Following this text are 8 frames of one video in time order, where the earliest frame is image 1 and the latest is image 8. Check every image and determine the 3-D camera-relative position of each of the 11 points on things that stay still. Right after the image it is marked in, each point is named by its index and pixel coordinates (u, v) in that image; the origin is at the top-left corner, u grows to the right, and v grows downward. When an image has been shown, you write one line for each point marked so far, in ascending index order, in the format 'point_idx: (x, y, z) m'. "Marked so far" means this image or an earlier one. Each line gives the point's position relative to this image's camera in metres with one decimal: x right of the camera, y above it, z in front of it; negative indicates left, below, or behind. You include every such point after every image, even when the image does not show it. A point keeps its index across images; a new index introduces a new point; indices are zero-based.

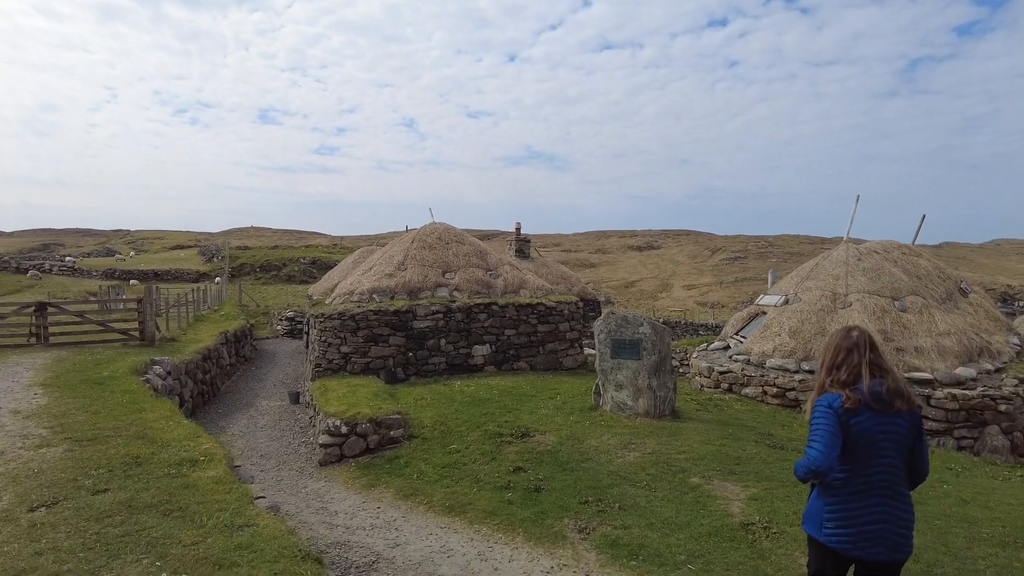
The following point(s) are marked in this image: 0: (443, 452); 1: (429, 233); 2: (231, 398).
0: (-1.0, -2.4, +9.3) m
1: (-2.4, +1.5, +17.8) m
2: (-8.2, -3.2, +18.7) m
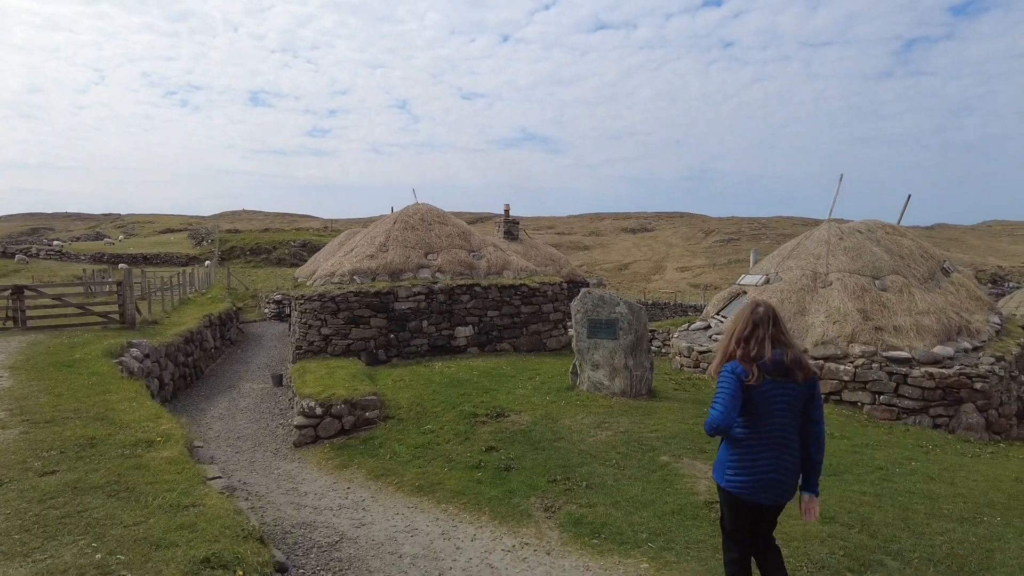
0: (-1.4, -2.1, +9.3) m
1: (-2.8, +2.1, +17.6) m
2: (-8.6, -2.7, +18.6) m
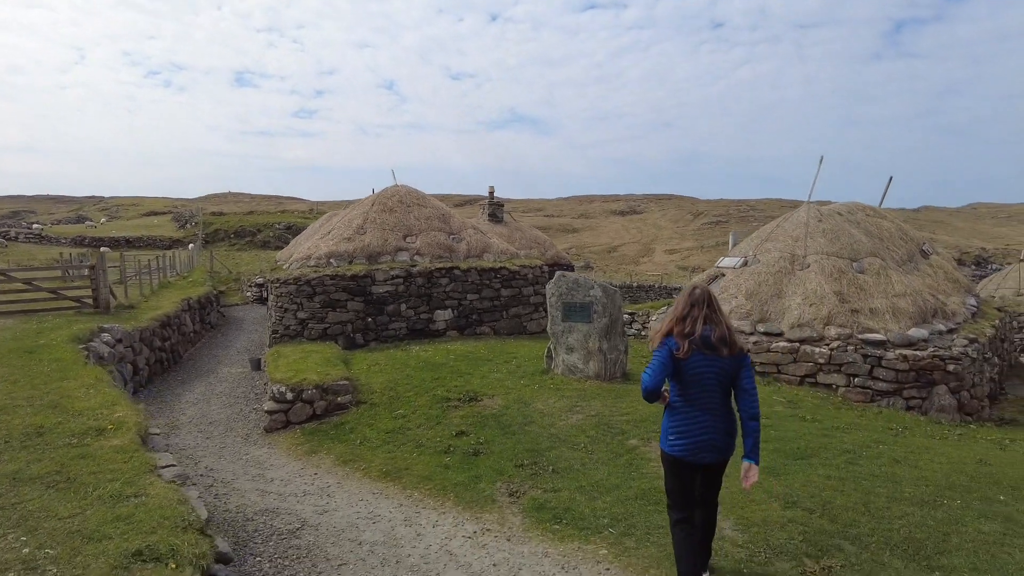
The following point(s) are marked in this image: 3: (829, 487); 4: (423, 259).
0: (-1.8, -1.8, +9.2) m
1: (-3.3, +2.5, +17.4) m
2: (-9.2, -2.2, +18.4) m
3: (+2.7, -1.7, +5.5) m
4: (-2.2, +0.7, +15.8) m
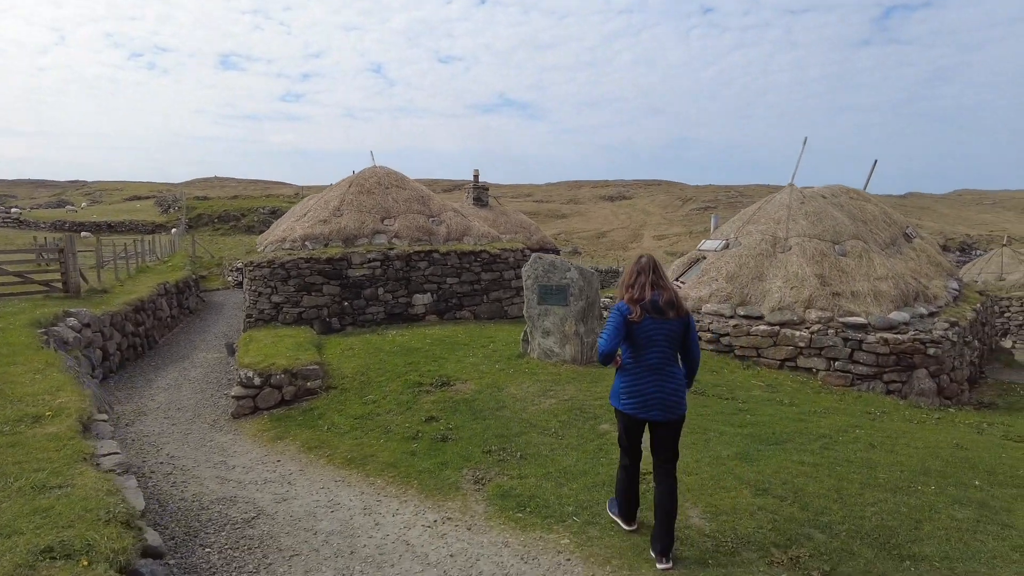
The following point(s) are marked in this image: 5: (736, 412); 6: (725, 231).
0: (-2.1, -1.6, +8.9) m
1: (-3.8, +2.9, +17.0) m
2: (-9.7, -1.8, +18.0) m
3: (+2.4, -1.5, +5.4) m
4: (-2.7, +1.1, +15.5) m
5: (+2.6, -1.4, +7.4) m
6: (+4.5, +1.2, +13.4) m
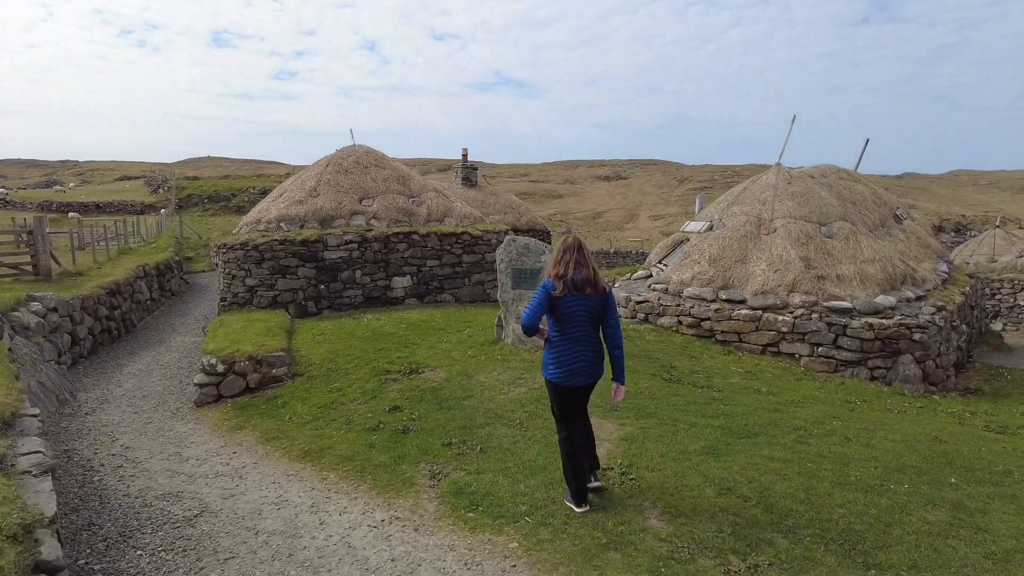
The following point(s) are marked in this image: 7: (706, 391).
0: (-2.5, -1.4, +8.6) m
1: (-4.3, +3.4, +16.6) m
2: (-10.1, -1.3, +17.7) m
3: (+2.0, -1.4, +5.1) m
4: (-3.1, +1.5, +15.1) m
5: (+2.2, -1.3, +7.1) m
6: (+4.0, +1.5, +13.1) m
7: (+2.3, -1.2, +7.6) m
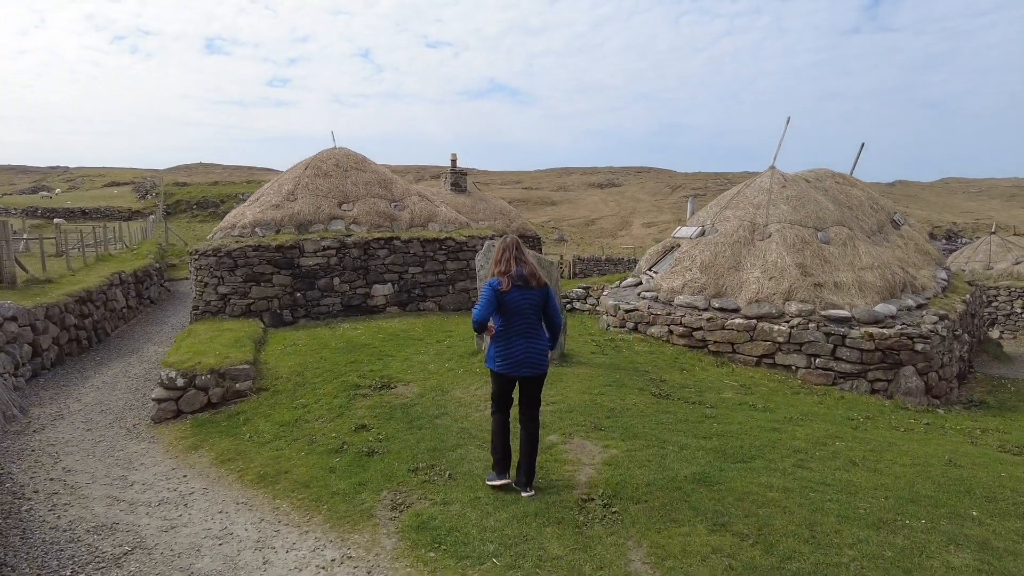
0: (-2.8, -1.5, +8.0) m
1: (-4.6, +3.2, +16.0) m
2: (-10.5, -1.5, +17.0) m
3: (+1.8, -1.5, +4.5) m
4: (-3.4, +1.3, +14.5) m
5: (+2.0, -1.4, +6.6) m
6: (+3.7, +1.4, +12.6) m
7: (+2.1, -1.3, +7.1) m
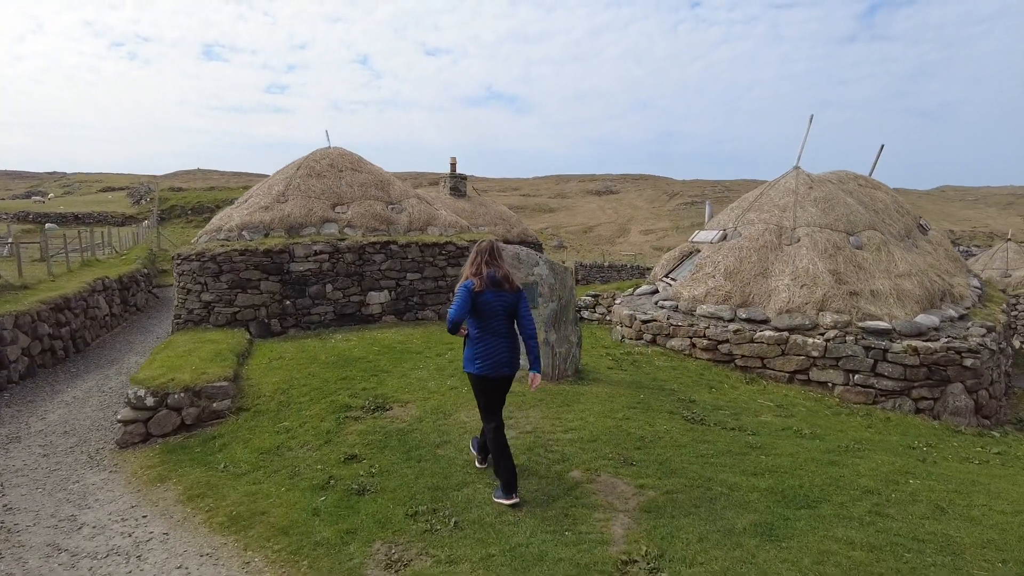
0: (-2.7, -1.6, +7.1) m
1: (-4.5, +3.0, +15.1) m
2: (-10.4, -1.6, +16.1) m
3: (+2.0, -1.6, +3.6) m
4: (-3.3, +1.2, +13.6) m
5: (+2.1, -1.4, +5.7) m
6: (+3.8, +1.2, +11.7) m
7: (+2.2, -1.4, +6.2) m
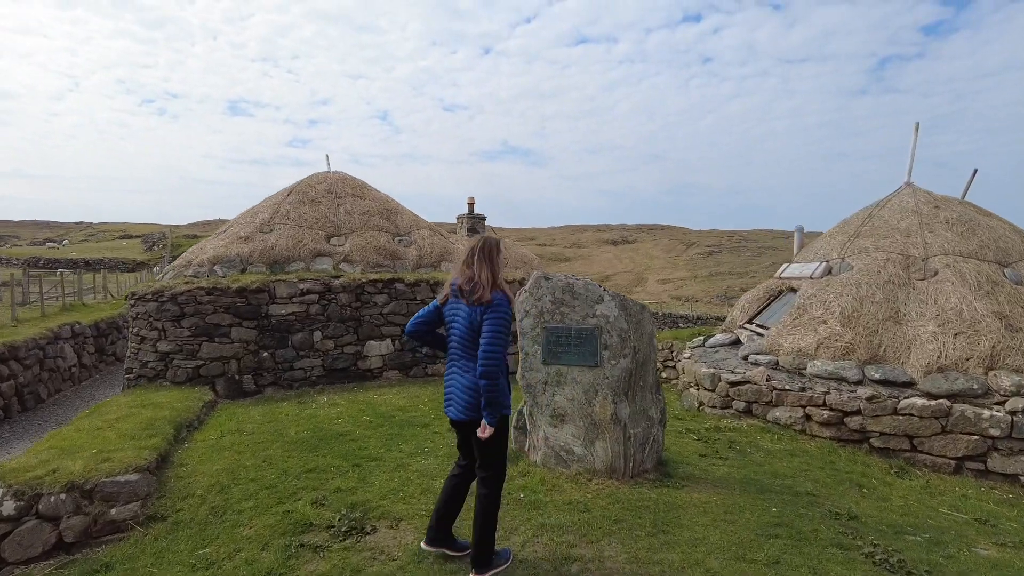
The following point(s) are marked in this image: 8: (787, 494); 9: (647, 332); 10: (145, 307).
0: (-2.3, -1.9, +4.5) m
1: (-3.9, +2.1, +12.8) m
2: (-9.8, -2.6, +13.6) m
3: (+2.3, -1.6, +0.9) m
4: (-2.8, +0.3, +11.2) m
5: (+2.4, -1.7, +2.9) m
6: (+4.4, +0.5, +9.1) m
7: (+2.6, -1.7, +3.4) m
8: (+2.2, -1.6, +5.1) m
9: (+1.1, -0.4, +5.3) m
10: (-5.6, -0.3, +9.6) m
